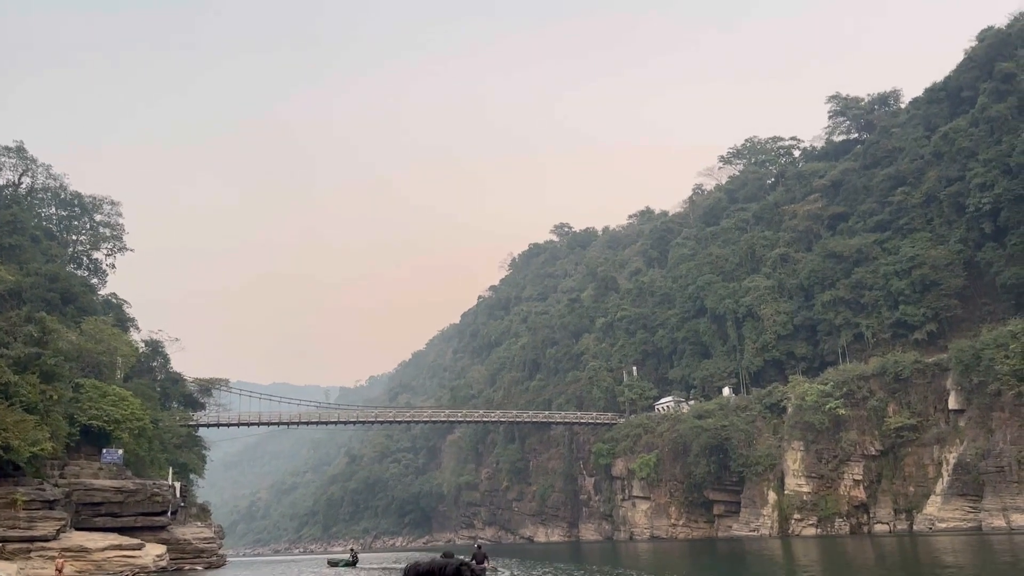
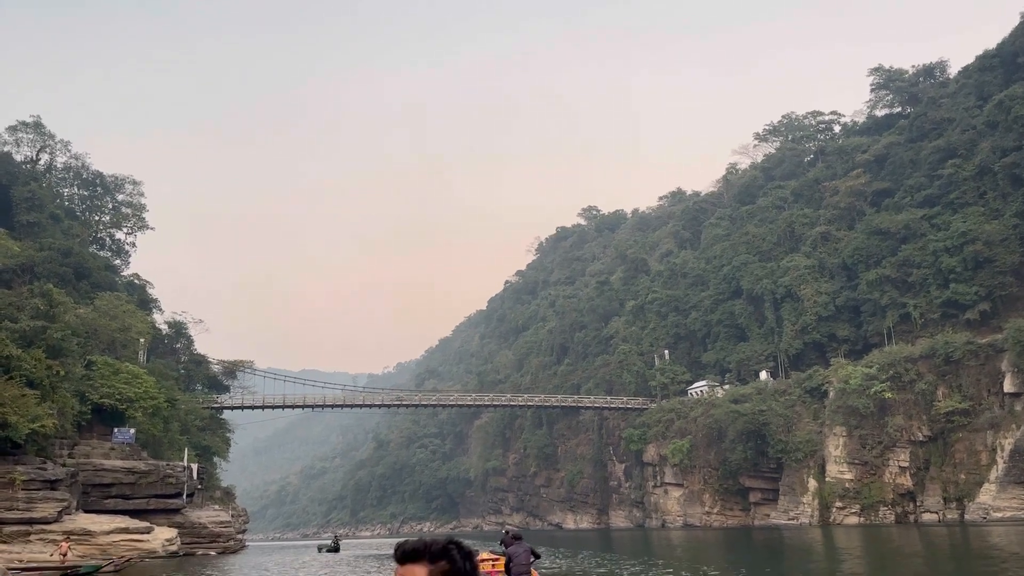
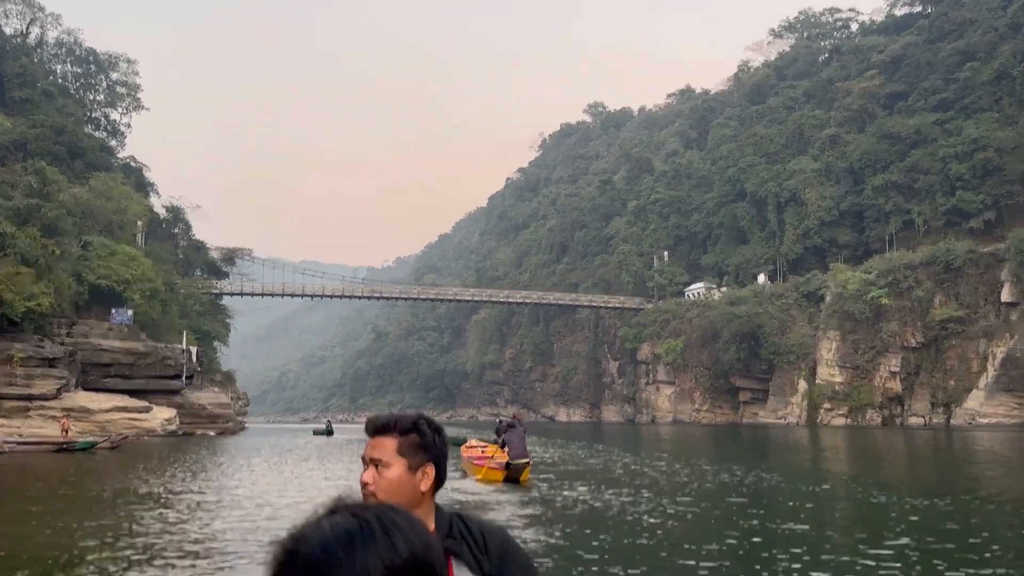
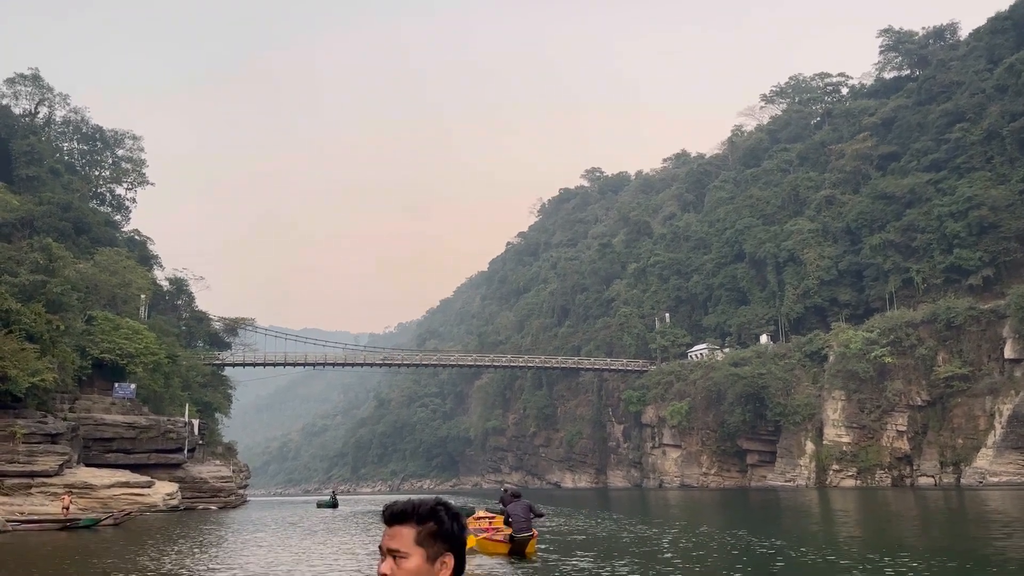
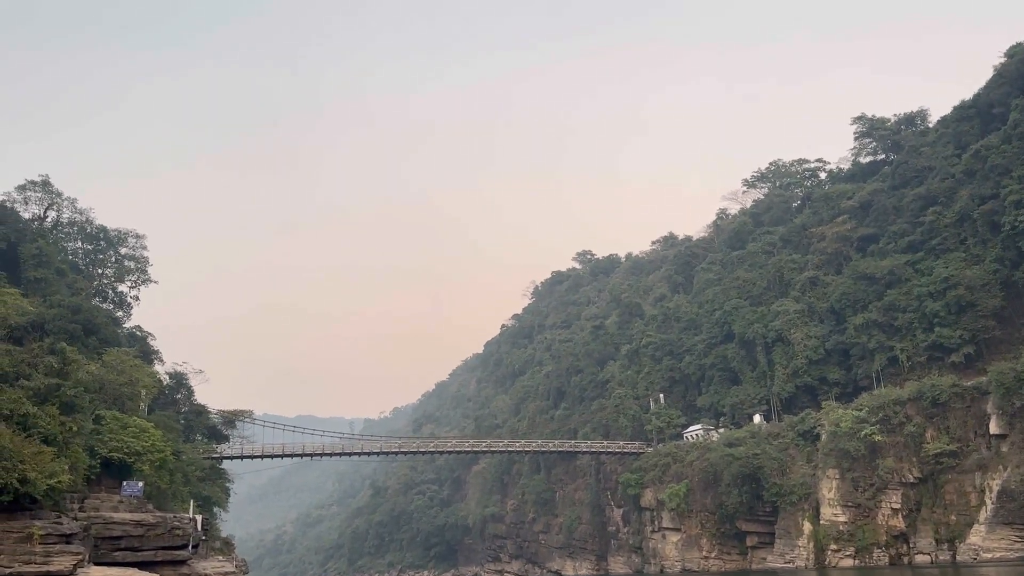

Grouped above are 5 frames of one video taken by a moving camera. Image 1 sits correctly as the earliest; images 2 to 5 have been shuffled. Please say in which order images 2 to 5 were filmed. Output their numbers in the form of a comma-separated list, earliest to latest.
5, 2, 4, 3
